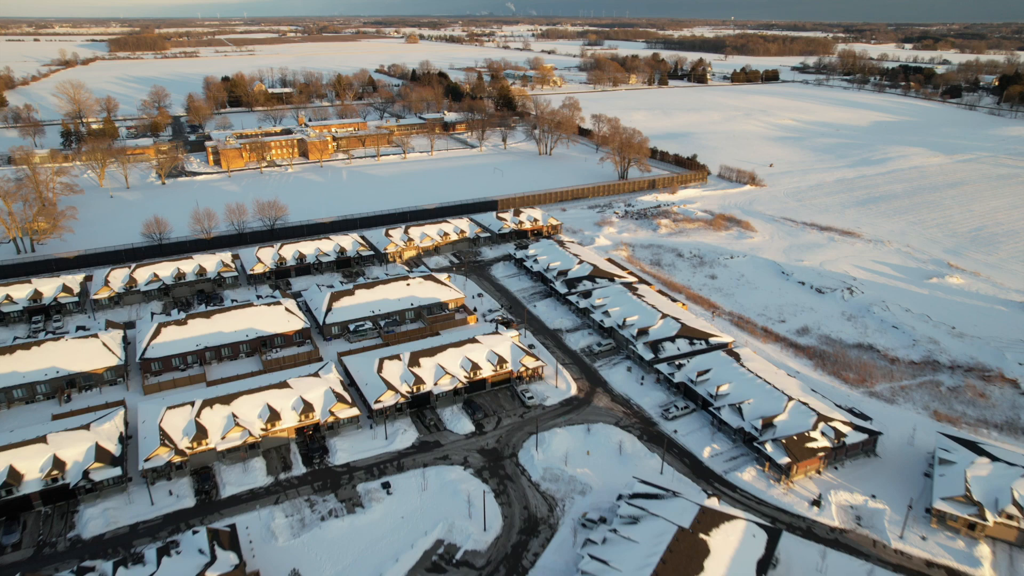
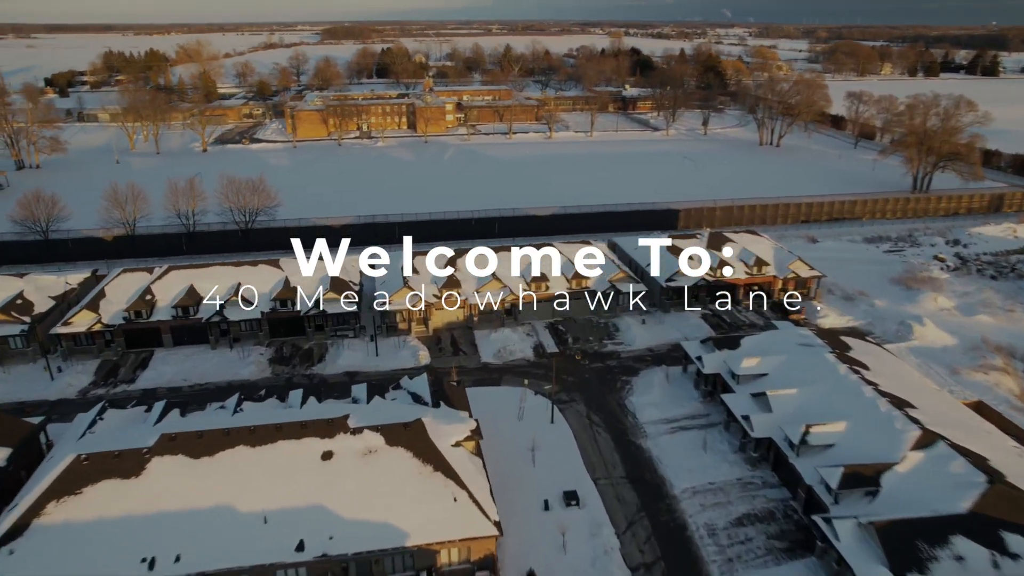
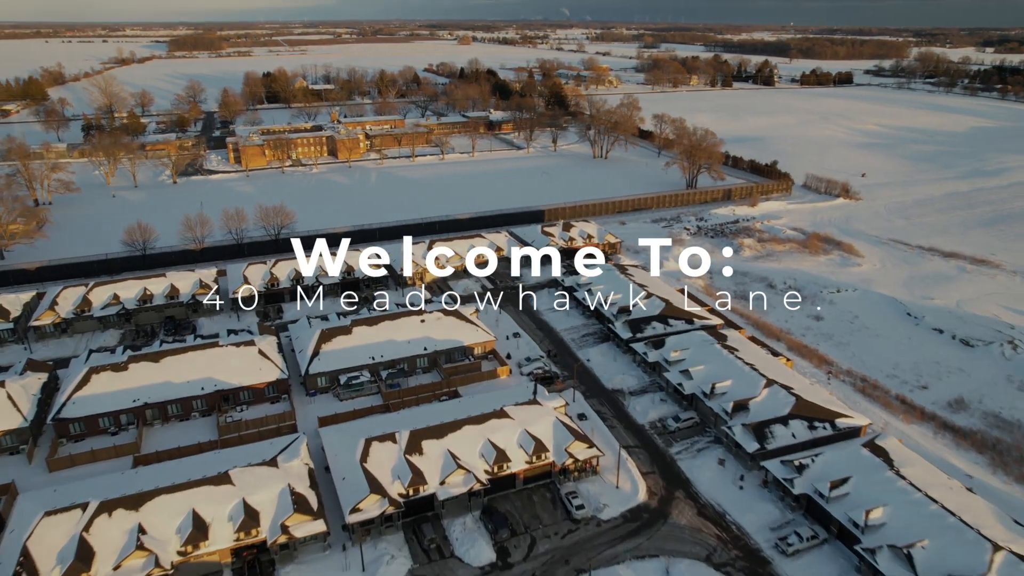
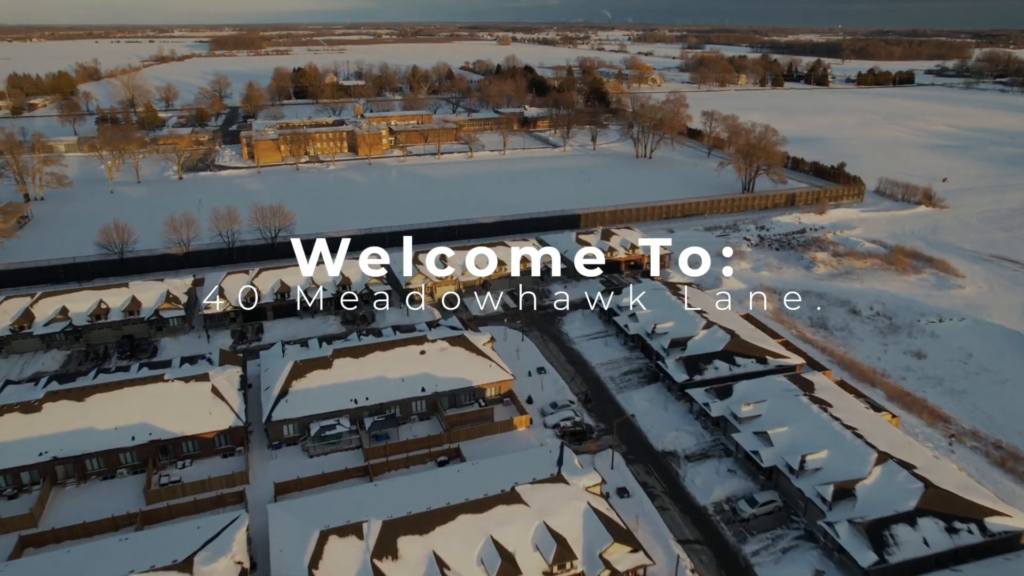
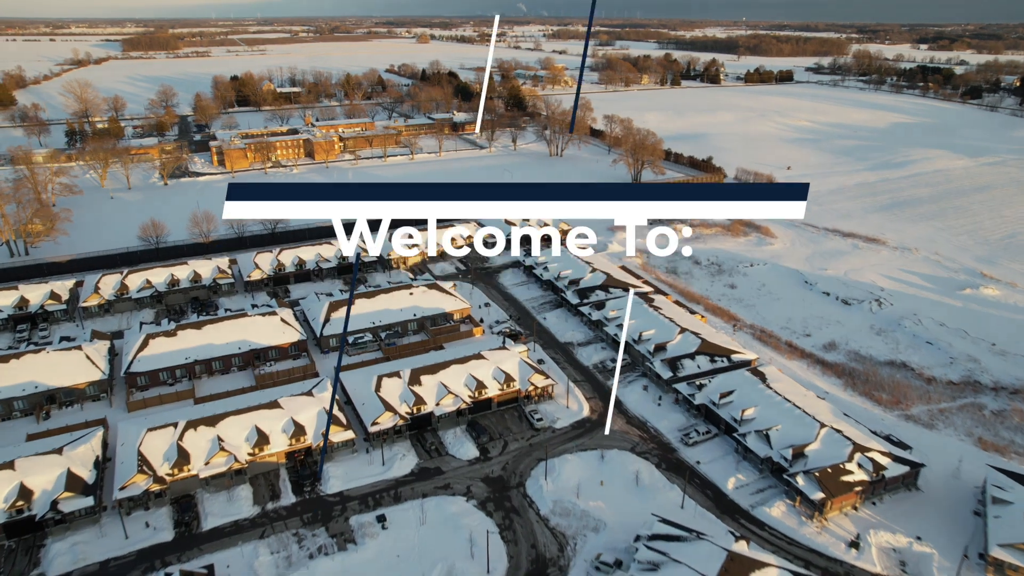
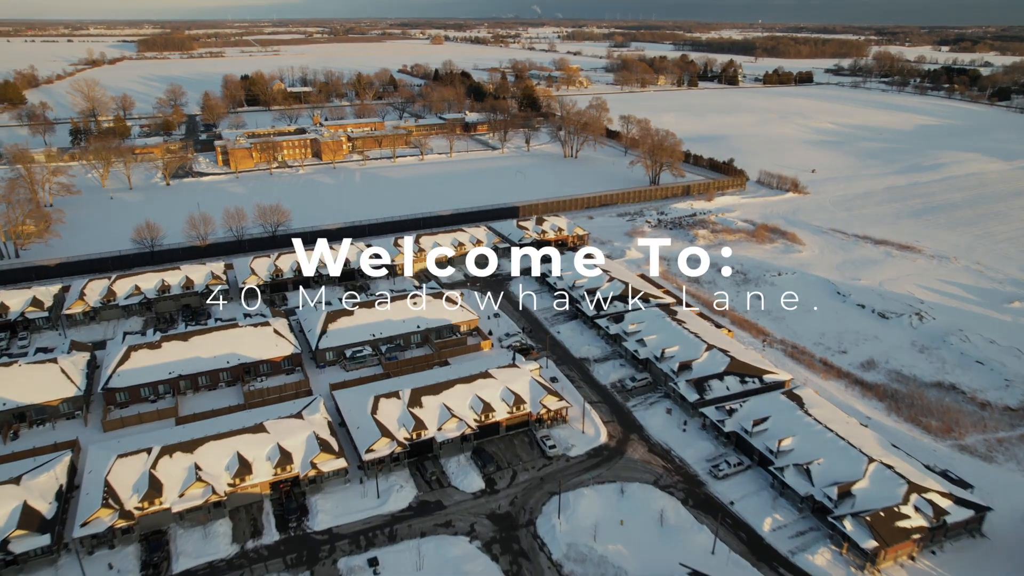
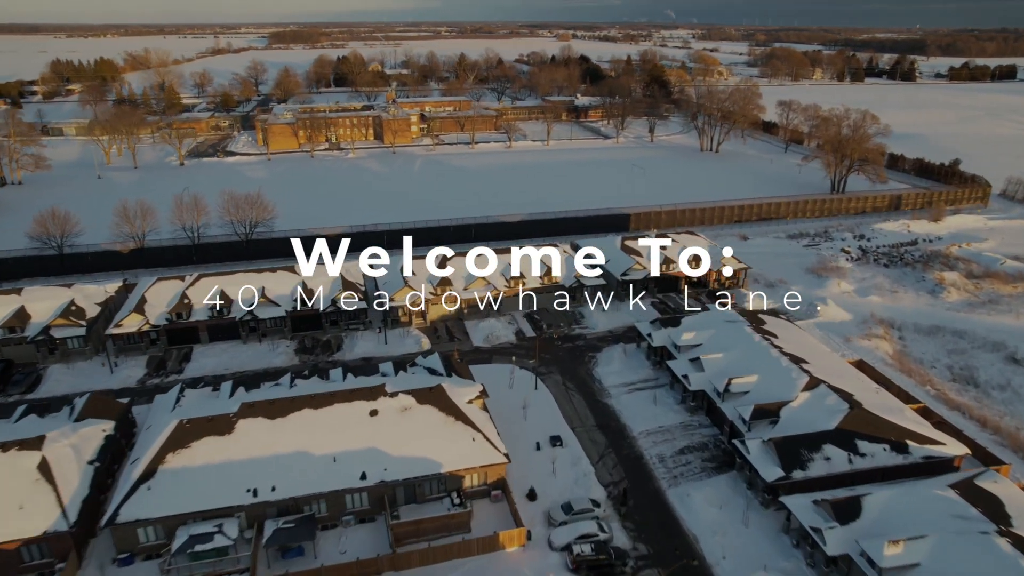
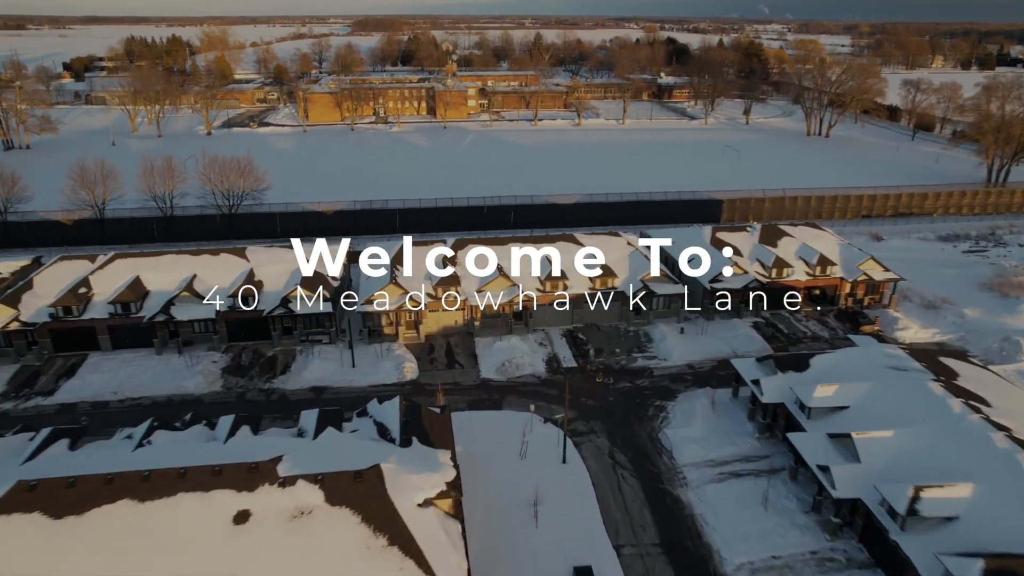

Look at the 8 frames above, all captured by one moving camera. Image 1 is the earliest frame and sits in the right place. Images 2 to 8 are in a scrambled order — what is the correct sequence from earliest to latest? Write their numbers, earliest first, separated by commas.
5, 6, 3, 4, 7, 2, 8
